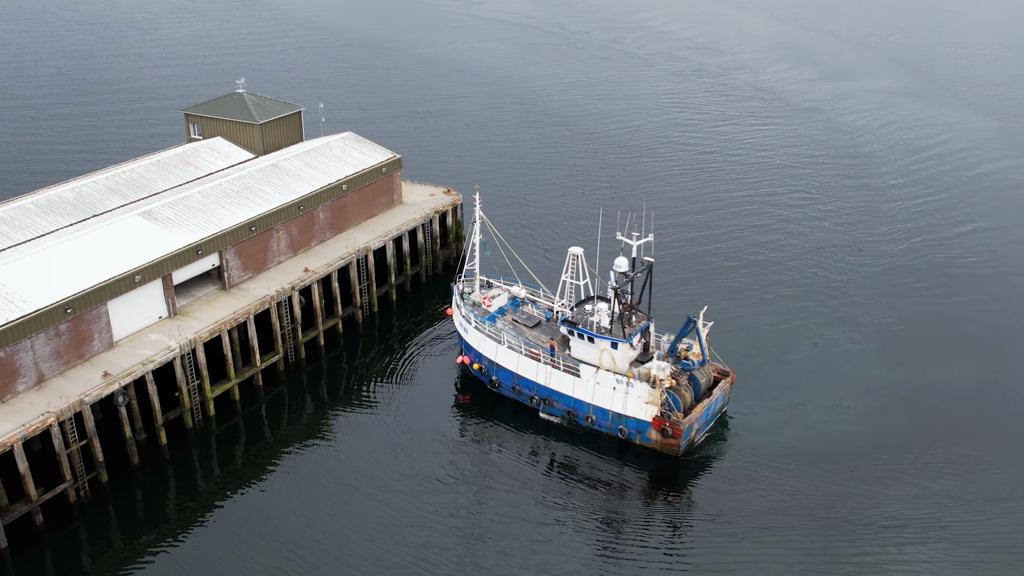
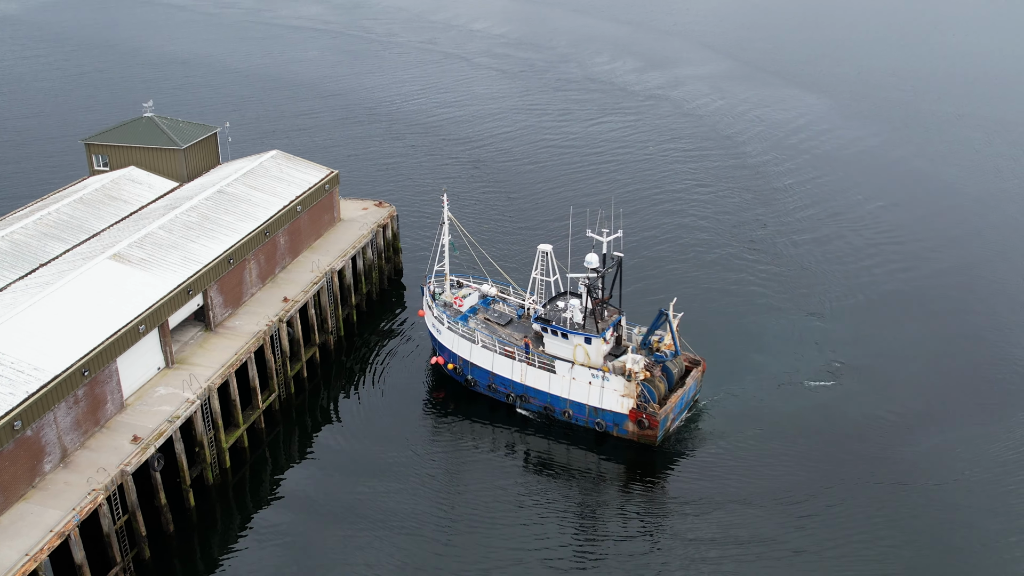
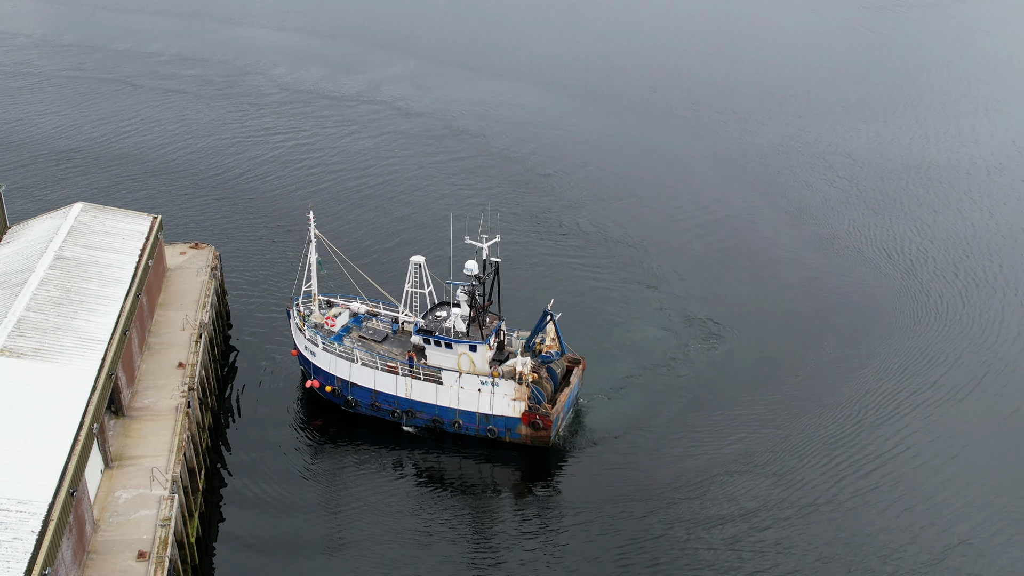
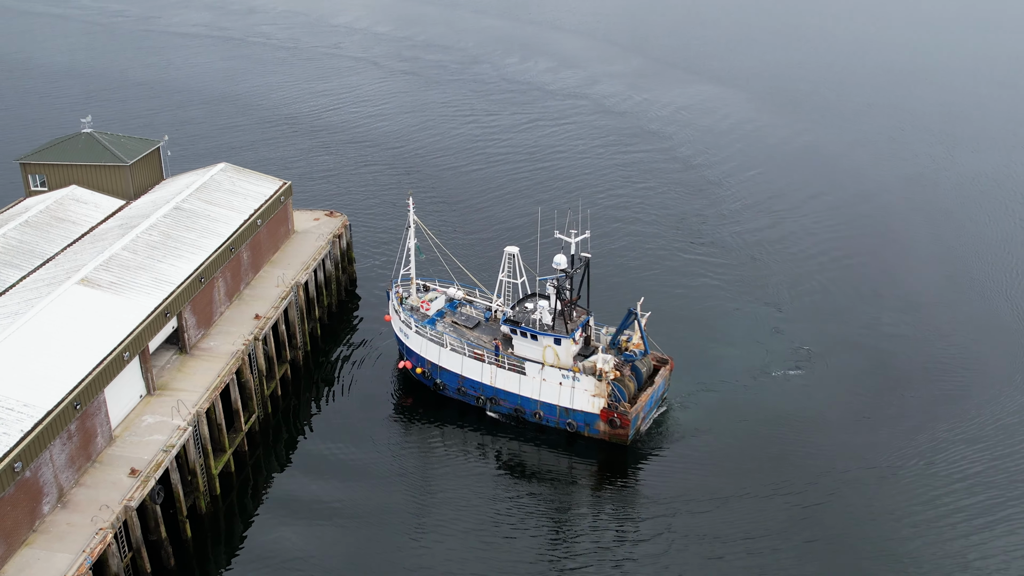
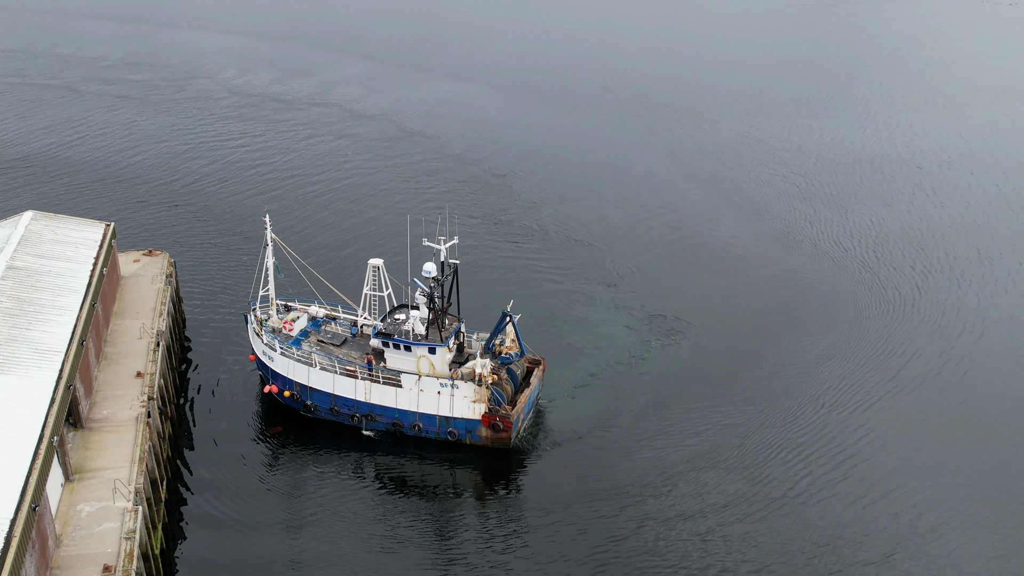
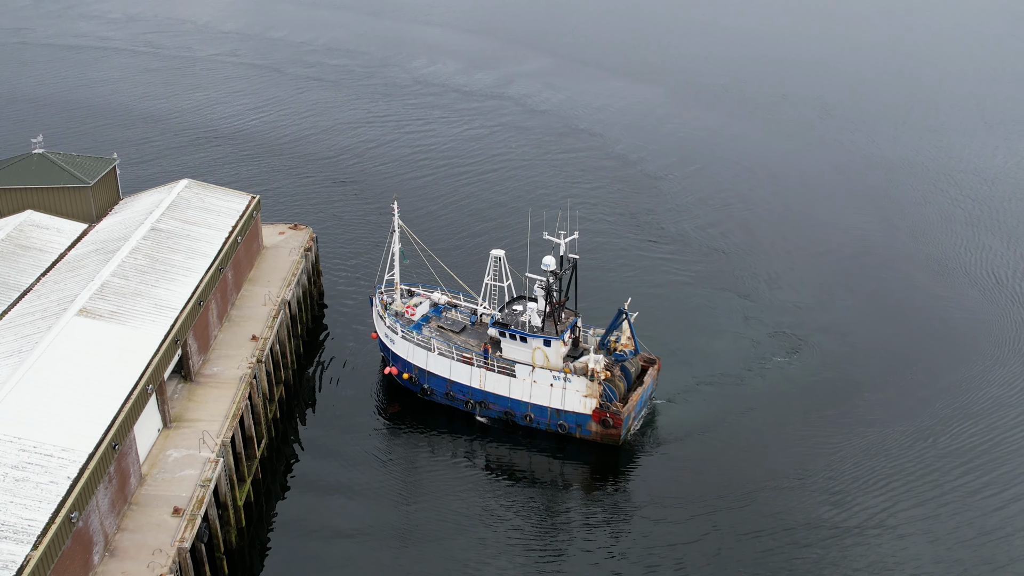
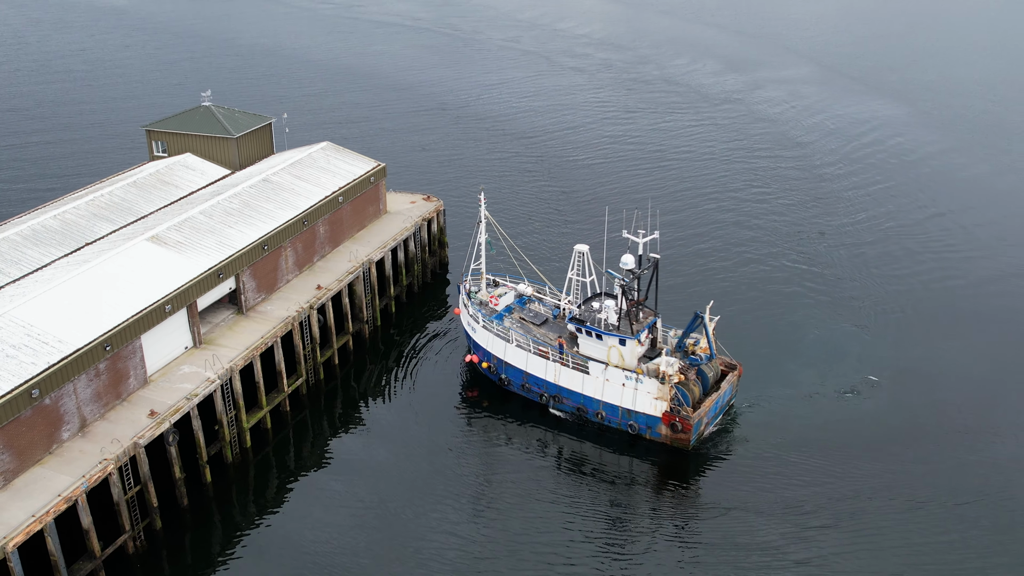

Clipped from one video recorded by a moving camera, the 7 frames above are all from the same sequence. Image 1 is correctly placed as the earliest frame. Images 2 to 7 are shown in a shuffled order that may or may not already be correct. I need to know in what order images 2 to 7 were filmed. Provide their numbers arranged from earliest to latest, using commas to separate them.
7, 2, 4, 6, 3, 5
